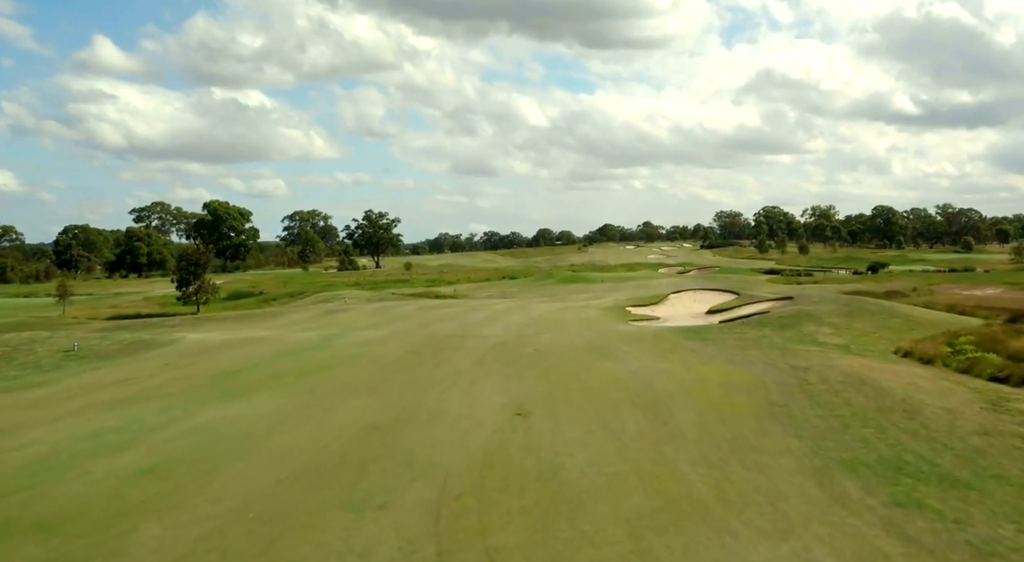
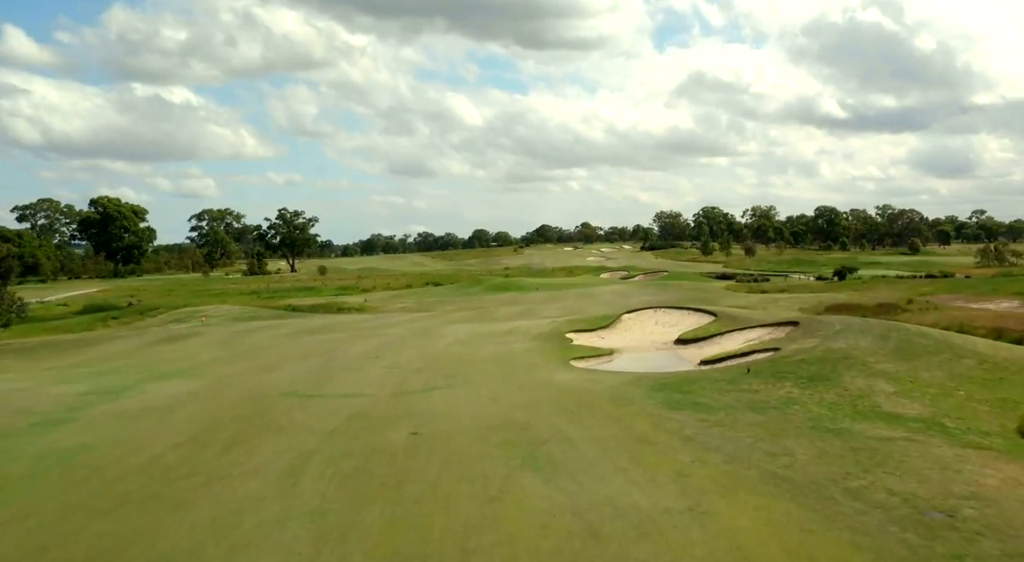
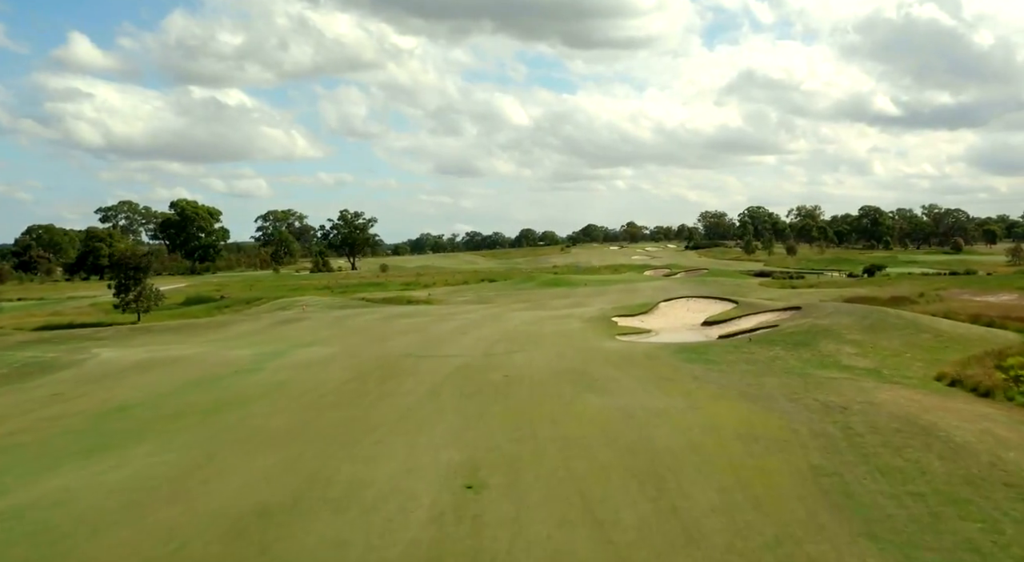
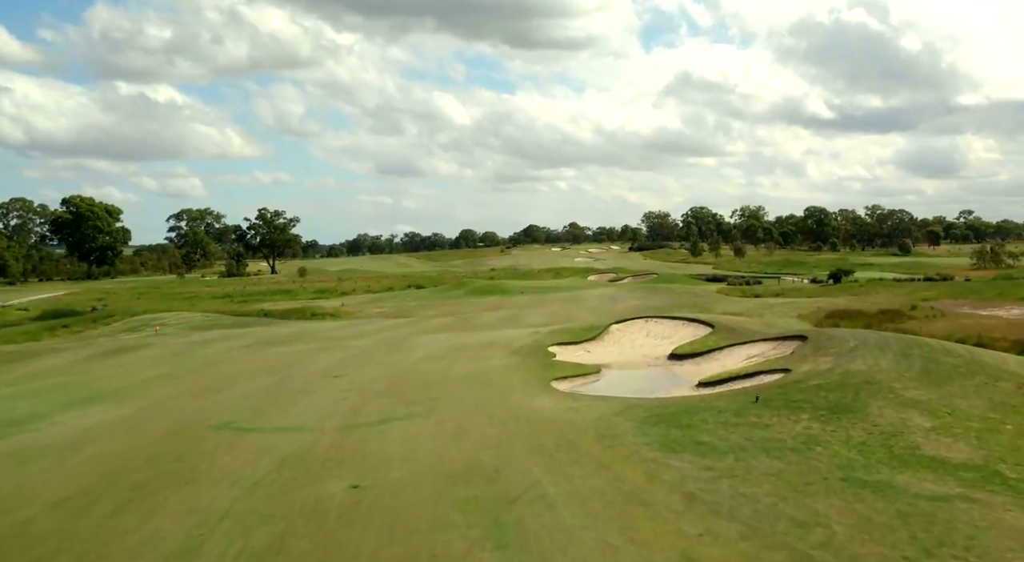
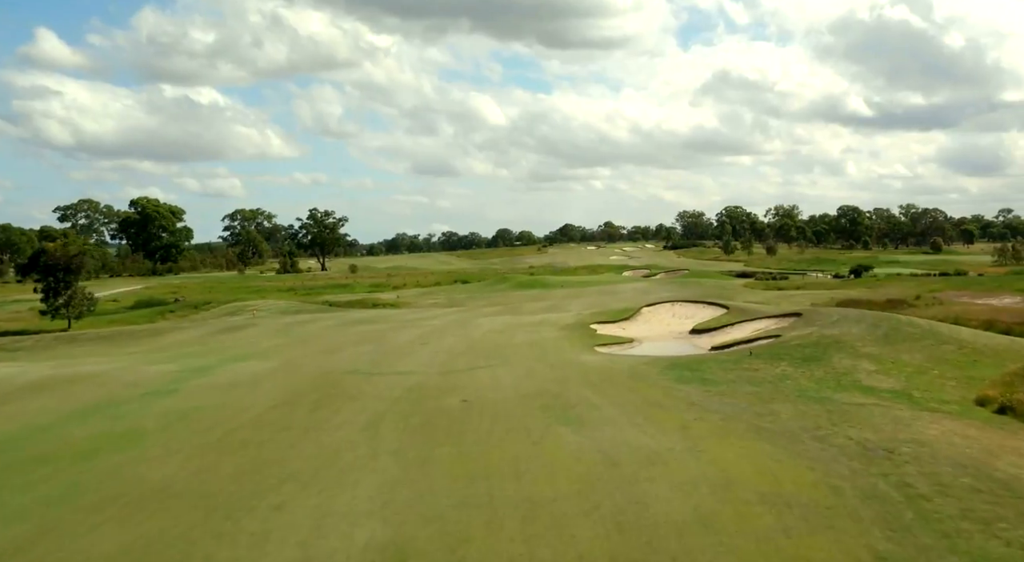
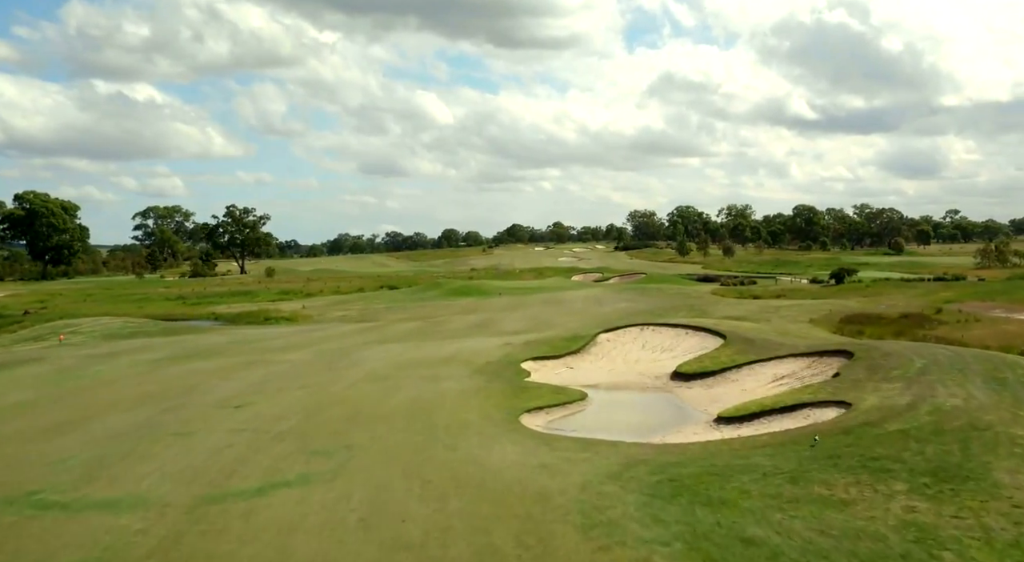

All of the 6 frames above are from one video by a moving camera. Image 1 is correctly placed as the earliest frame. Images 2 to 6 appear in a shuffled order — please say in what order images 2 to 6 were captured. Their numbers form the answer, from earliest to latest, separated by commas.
3, 5, 2, 4, 6
